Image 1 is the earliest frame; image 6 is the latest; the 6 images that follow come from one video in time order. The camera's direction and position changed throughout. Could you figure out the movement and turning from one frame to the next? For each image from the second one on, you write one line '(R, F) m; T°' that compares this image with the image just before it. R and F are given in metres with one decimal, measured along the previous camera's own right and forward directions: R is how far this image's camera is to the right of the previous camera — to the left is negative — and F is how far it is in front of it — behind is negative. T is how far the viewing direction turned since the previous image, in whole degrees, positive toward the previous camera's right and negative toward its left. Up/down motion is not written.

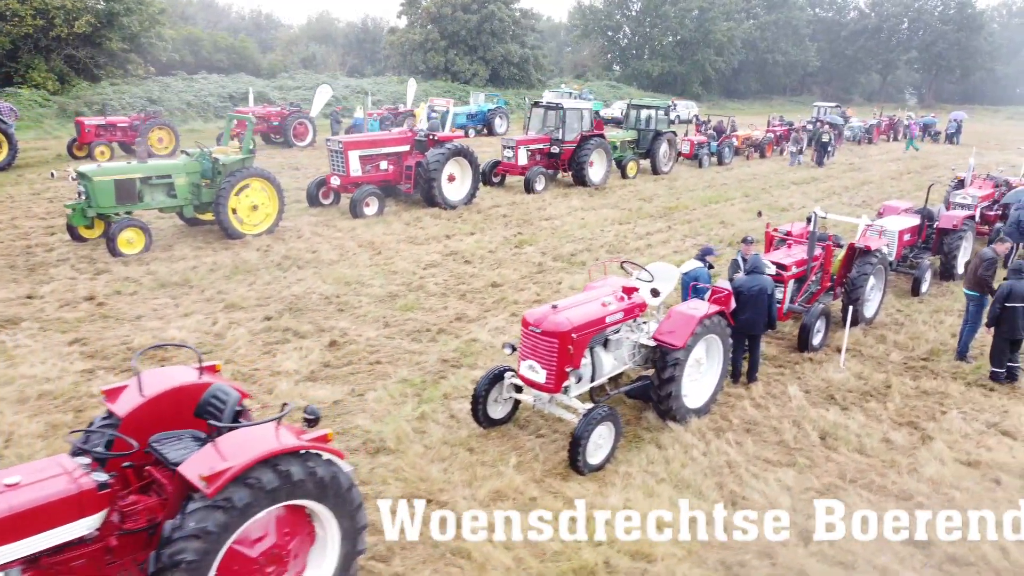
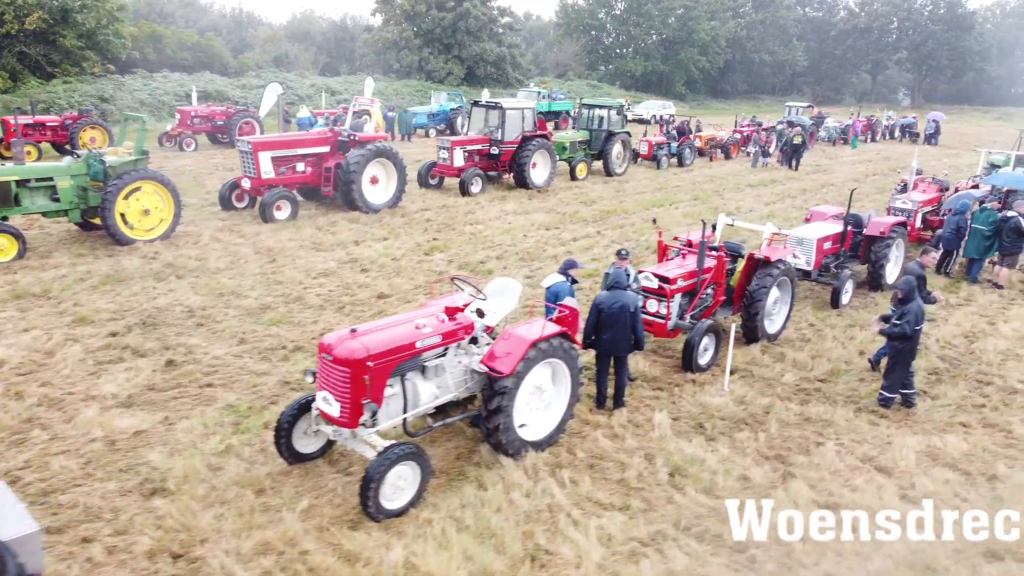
(+1.2, +0.5) m; 0°
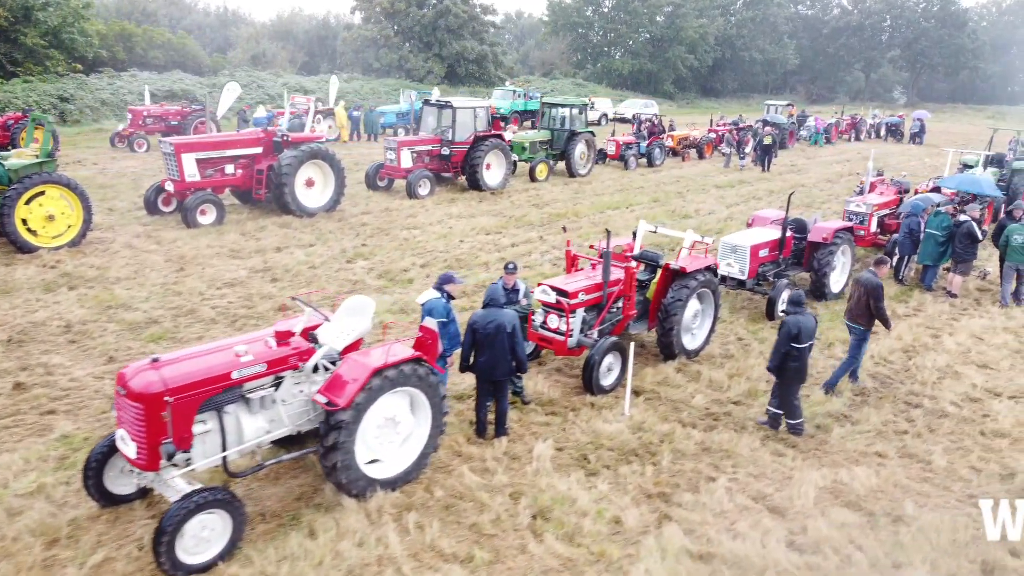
(+0.9, +0.5) m; 0°
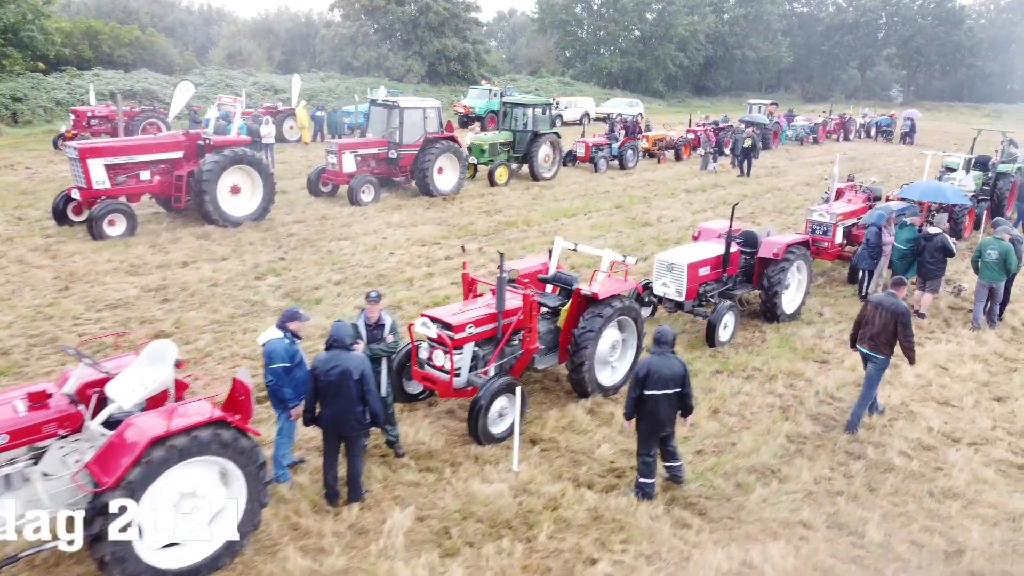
(+0.8, +0.8) m; 0°
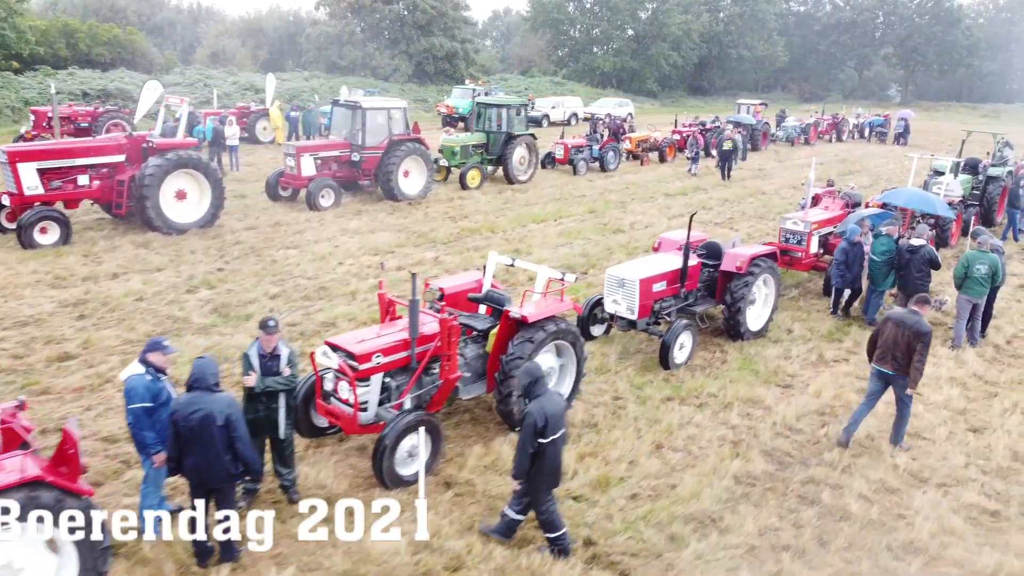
(+0.5, +0.5) m; 0°
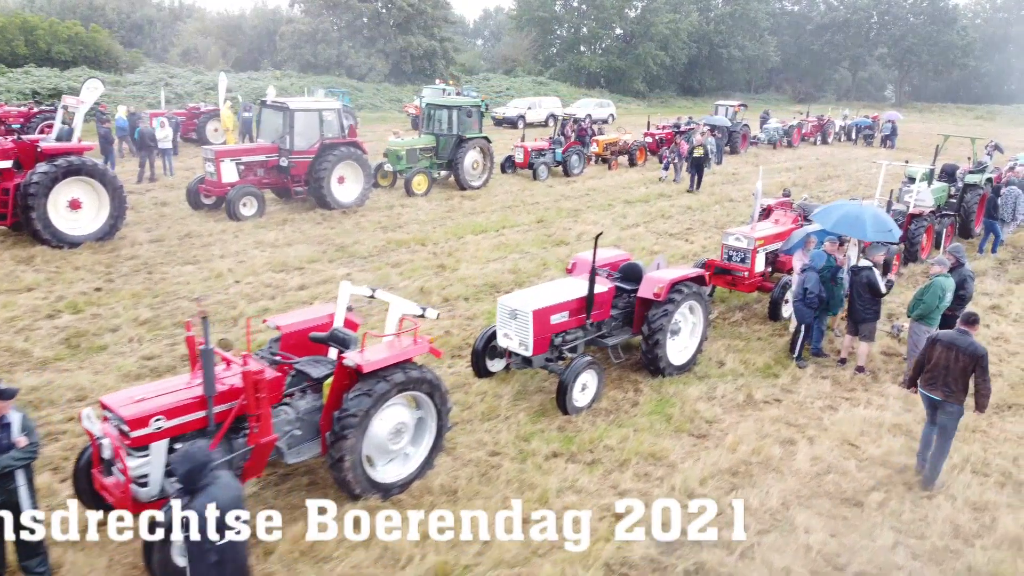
(+0.9, +0.8) m; 0°
